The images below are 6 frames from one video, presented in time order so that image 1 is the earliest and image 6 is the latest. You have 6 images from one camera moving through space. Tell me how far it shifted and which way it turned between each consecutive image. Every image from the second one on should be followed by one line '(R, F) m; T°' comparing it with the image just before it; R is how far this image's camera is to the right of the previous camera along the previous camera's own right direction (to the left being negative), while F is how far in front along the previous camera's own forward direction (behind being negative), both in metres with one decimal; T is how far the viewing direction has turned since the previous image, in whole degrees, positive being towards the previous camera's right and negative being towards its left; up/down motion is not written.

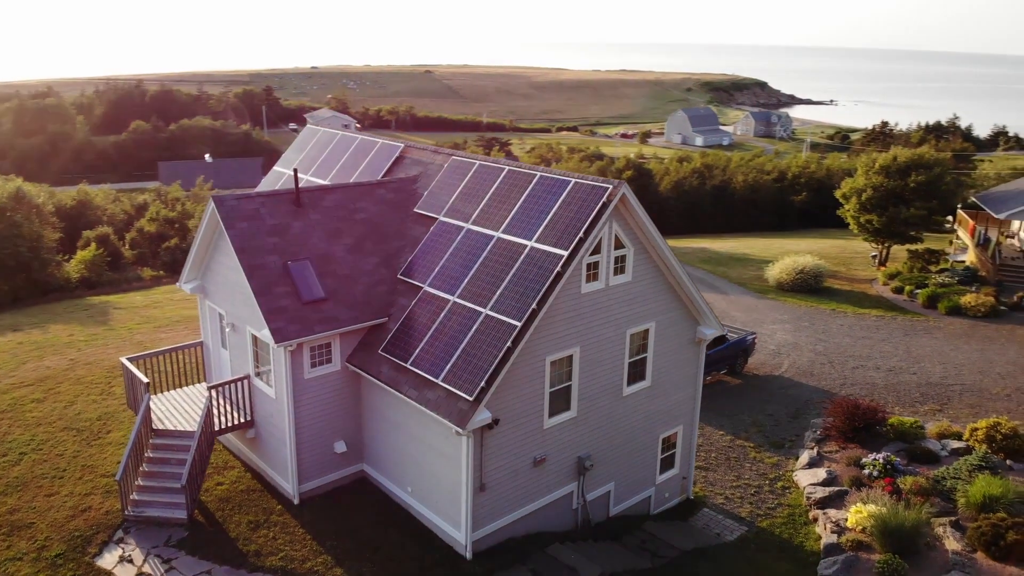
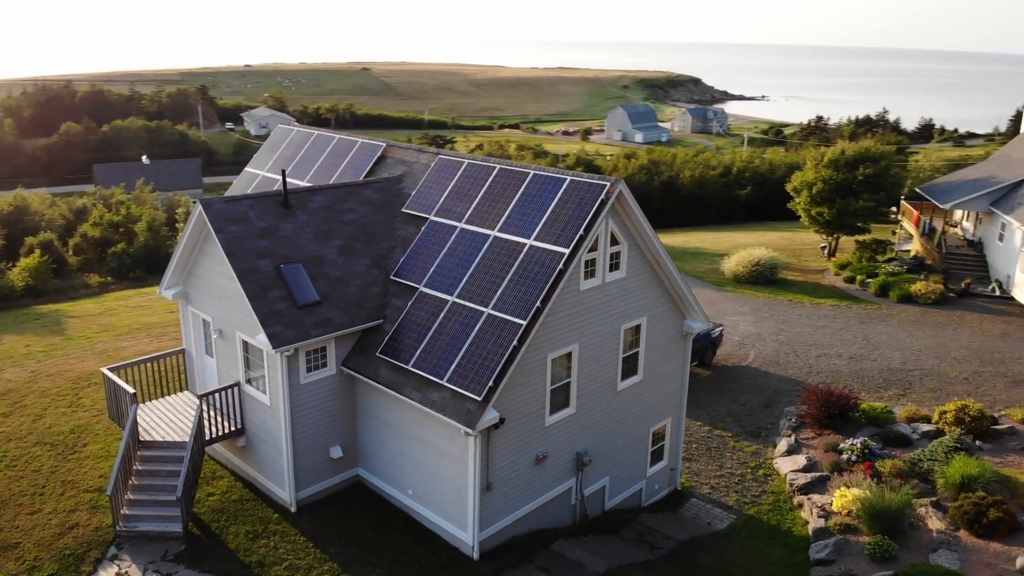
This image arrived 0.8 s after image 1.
(-1.0, 0.0) m; +4°
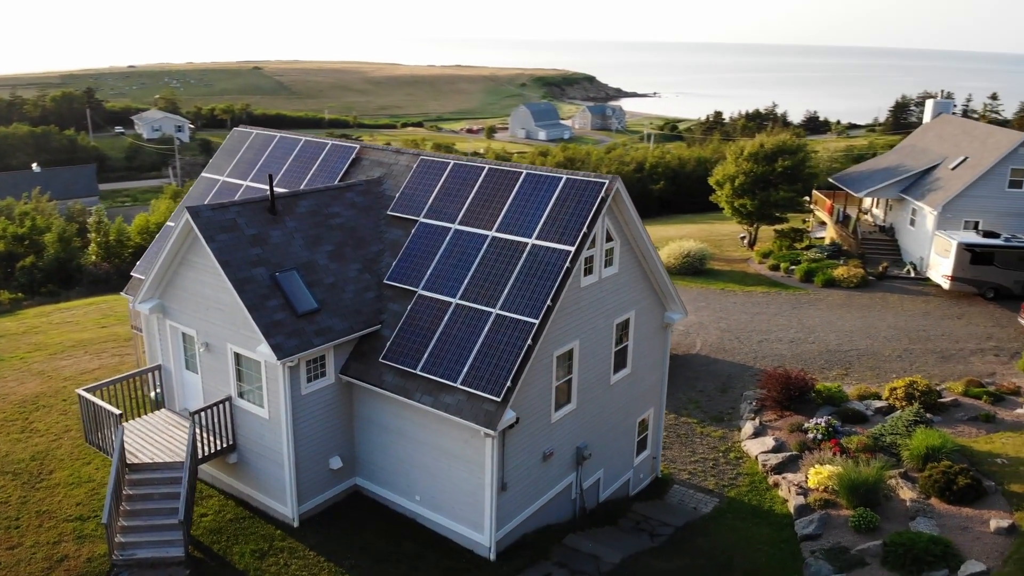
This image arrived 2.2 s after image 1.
(-1.7, +0.1) m; +7°
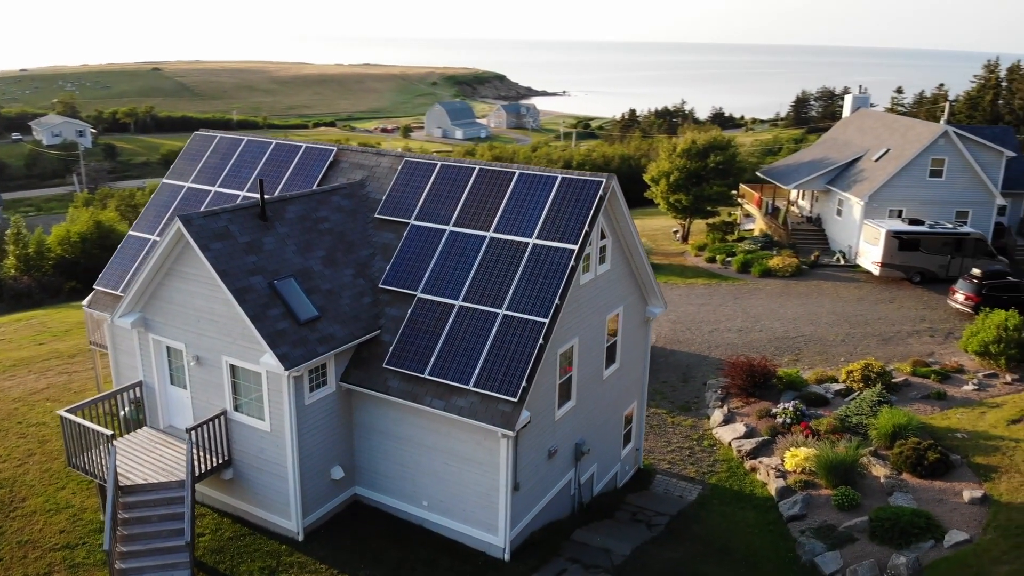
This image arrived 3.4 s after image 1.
(-1.5, +0.1) m; +6°
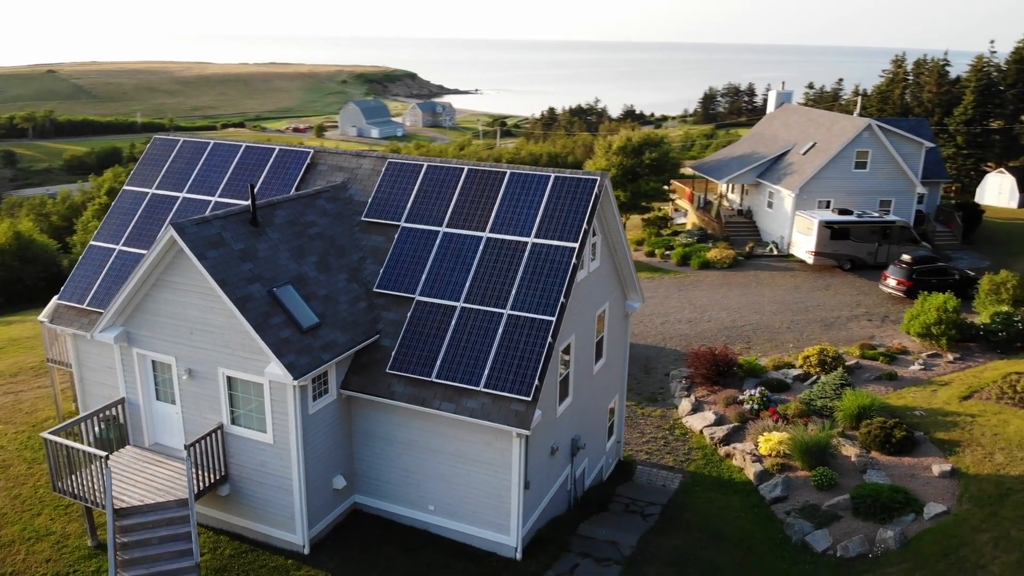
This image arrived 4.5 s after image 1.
(-1.5, +0.1) m; +6°
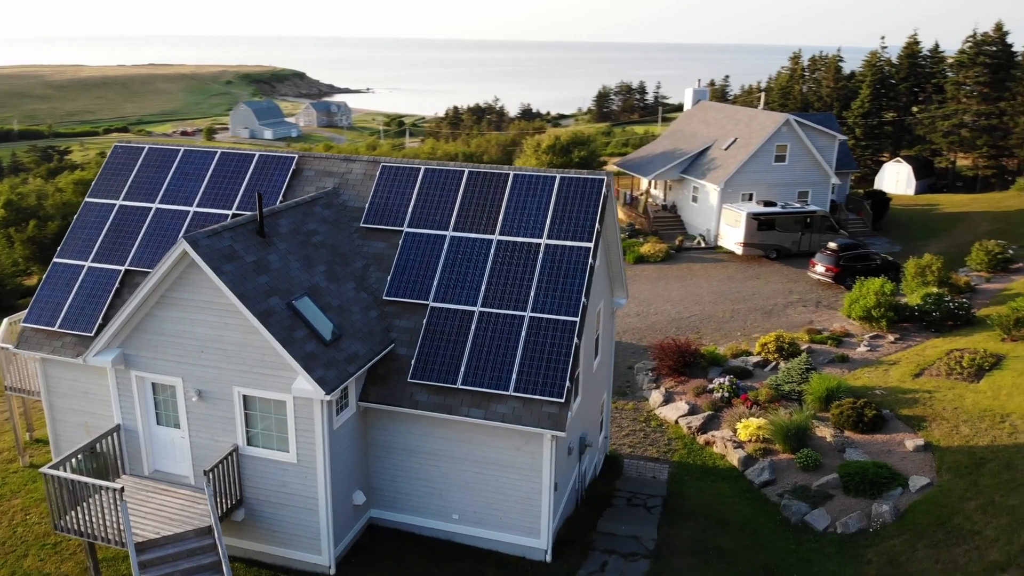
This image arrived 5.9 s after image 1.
(-2.0, +0.2) m; +8°
